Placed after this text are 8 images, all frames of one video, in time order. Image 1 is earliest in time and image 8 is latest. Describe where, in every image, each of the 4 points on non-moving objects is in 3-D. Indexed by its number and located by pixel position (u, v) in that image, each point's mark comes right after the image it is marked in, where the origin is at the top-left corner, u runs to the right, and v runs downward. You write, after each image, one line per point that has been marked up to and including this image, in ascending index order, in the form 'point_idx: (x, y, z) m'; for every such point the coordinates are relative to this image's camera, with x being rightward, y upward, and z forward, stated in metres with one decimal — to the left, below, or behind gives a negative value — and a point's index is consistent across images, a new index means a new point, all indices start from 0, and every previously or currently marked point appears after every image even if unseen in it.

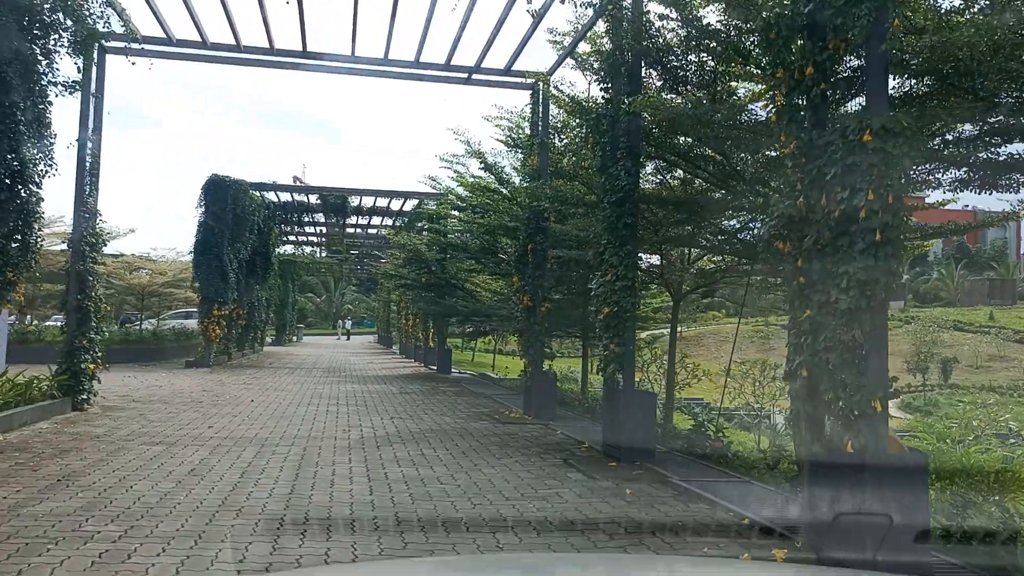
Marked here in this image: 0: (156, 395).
0: (-6.4, -1.9, +15.4) m
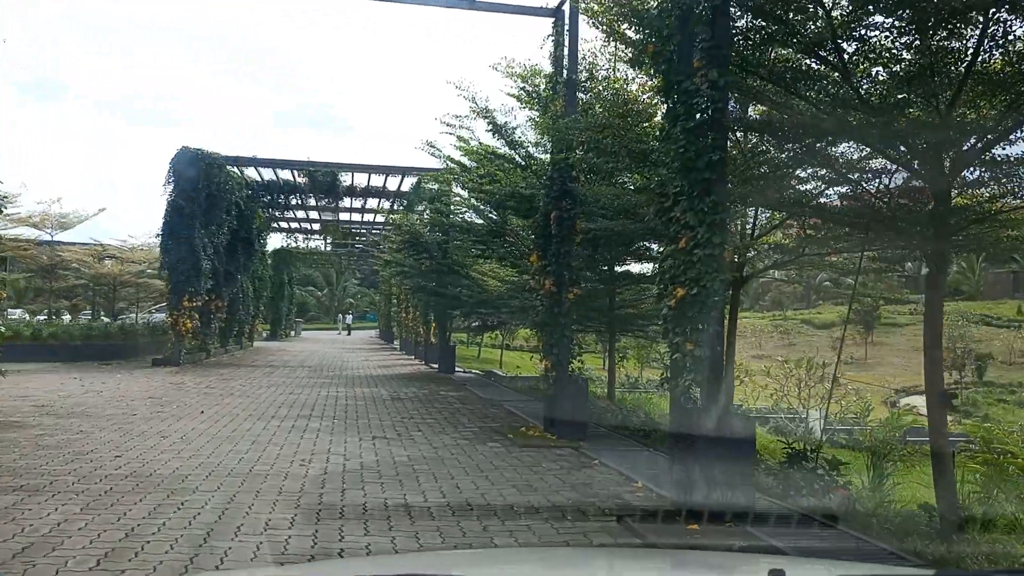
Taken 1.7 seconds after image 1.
0: (-6.2, -1.7, +12.4) m
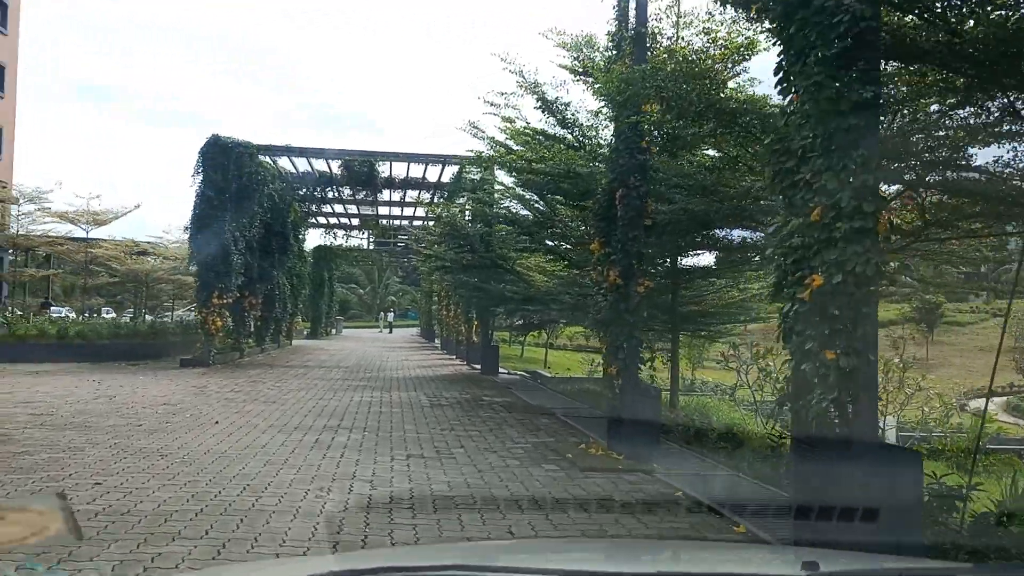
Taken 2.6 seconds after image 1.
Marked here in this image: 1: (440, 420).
0: (-5.5, -1.6, +11.1) m
1: (-1.0, -1.8, +11.8) m
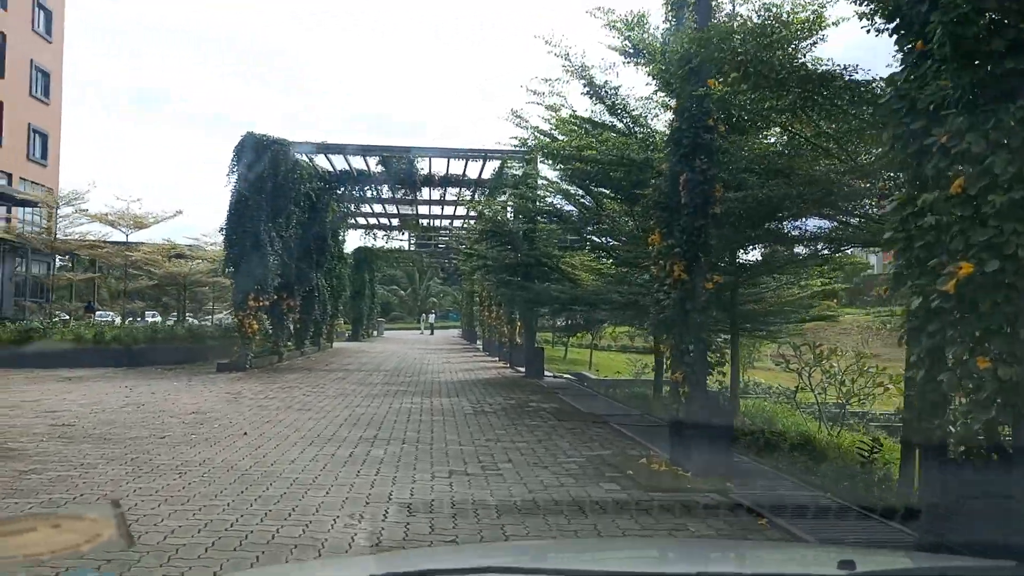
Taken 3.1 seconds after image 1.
0: (-4.8, -1.6, +10.5) m
1: (-0.4, -1.8, +11.0) m
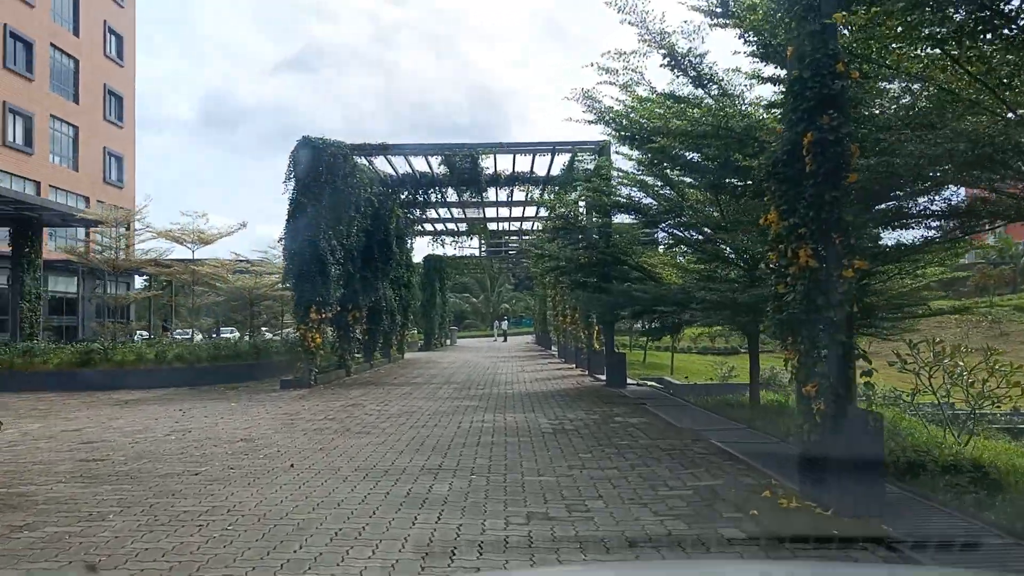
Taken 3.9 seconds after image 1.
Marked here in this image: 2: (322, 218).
0: (-3.9, -1.8, +9.4) m
1: (+0.6, -1.8, +9.5) m
2: (-4.2, +1.6, +19.1) m
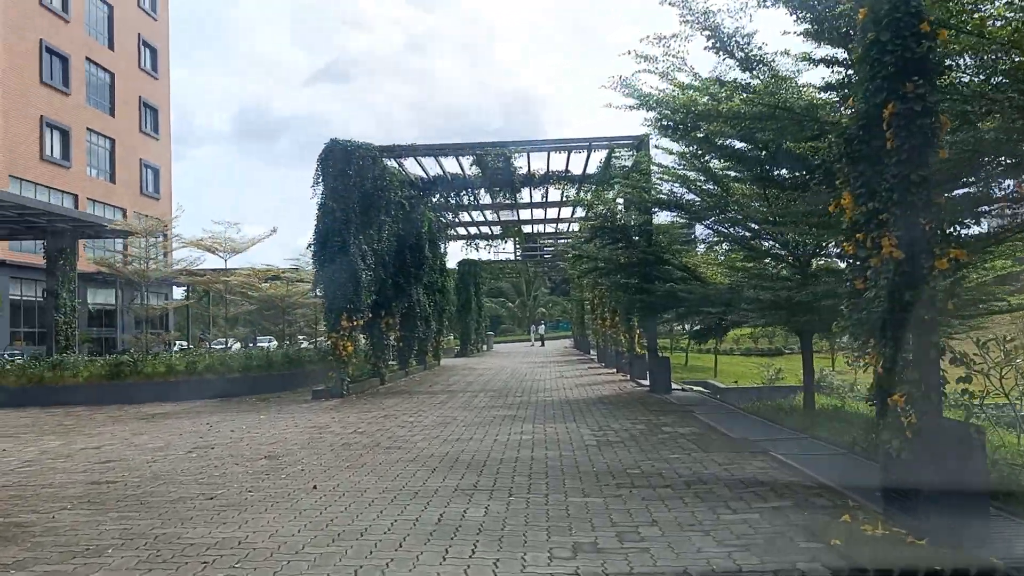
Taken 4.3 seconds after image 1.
0: (-3.5, -1.9, +8.8) m
1: (+1.0, -1.8, +8.7) m
2: (-3.5, +1.4, +18.5) m
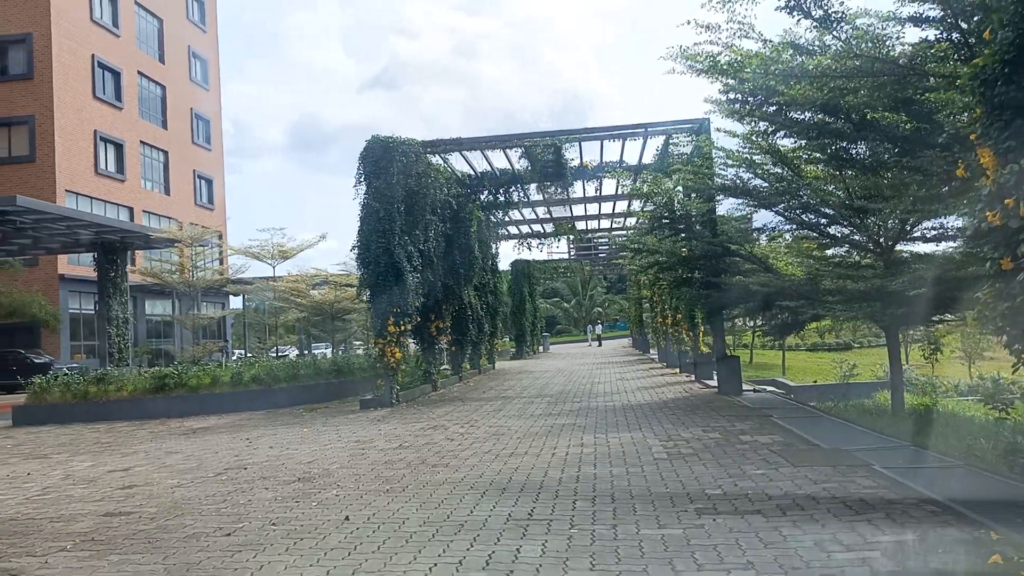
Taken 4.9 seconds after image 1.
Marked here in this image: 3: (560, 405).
0: (-2.9, -2.0, +7.9) m
1: (+1.6, -1.8, +7.5) m
2: (-2.4, +1.4, +17.7) m
3: (+0.9, -2.3, +16.8) m
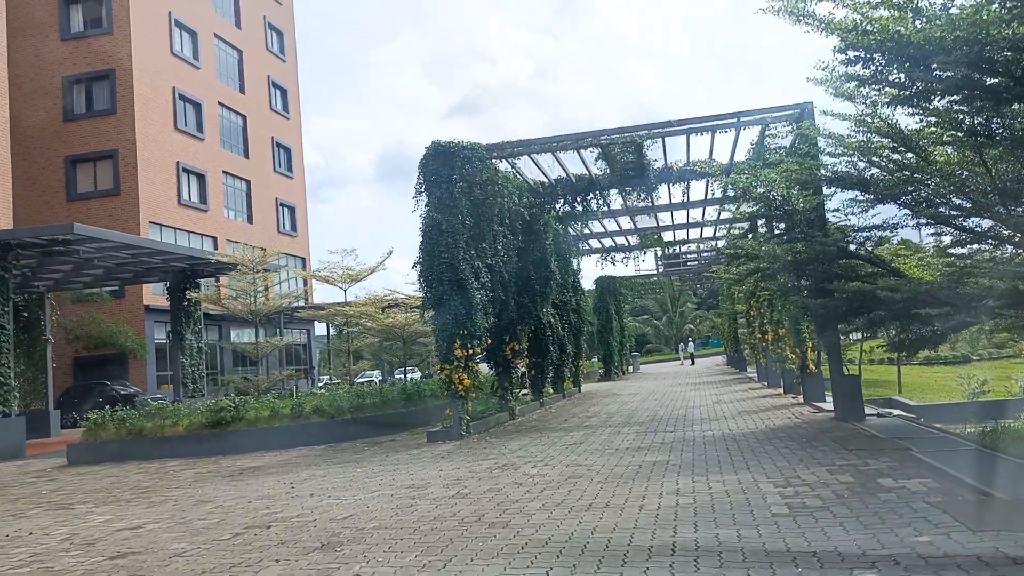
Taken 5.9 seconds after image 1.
0: (-2.4, -2.1, +6.3) m
1: (+2.0, -1.8, +5.5) m
2: (-1.0, +1.0, +16.0) m
3: (+2.4, -2.5, +14.7) m
